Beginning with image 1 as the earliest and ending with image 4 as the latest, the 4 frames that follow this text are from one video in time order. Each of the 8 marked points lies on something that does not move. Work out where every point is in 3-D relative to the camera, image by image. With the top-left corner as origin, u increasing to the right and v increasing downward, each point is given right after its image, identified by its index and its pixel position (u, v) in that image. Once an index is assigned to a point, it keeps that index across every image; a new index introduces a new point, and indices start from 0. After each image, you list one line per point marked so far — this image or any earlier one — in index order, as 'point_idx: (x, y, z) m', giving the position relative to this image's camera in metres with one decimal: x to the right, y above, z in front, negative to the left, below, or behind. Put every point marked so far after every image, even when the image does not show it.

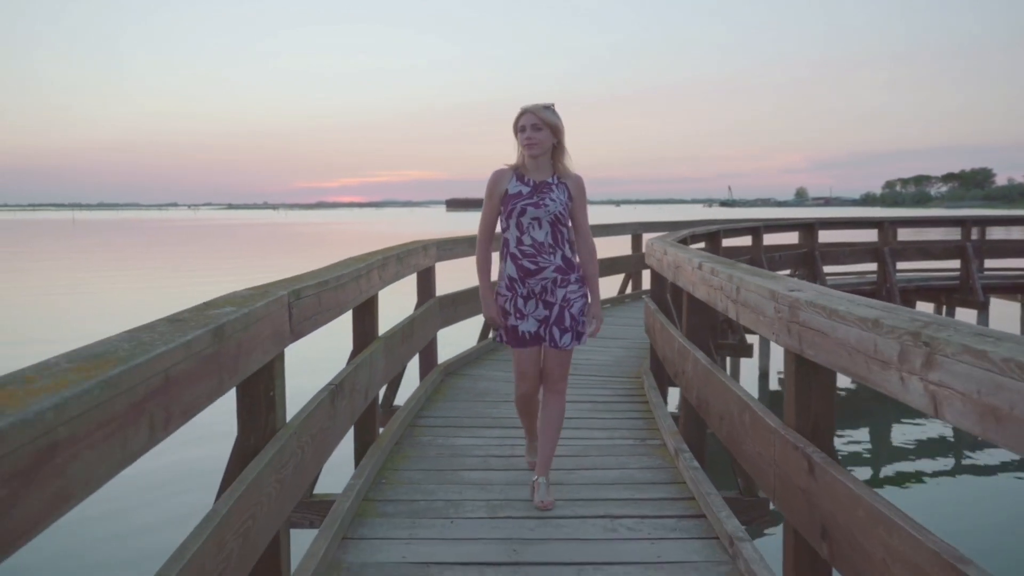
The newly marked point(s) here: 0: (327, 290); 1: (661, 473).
0: (-0.6, 0.0, +2.6) m
1: (+0.7, -0.8, +3.5) m
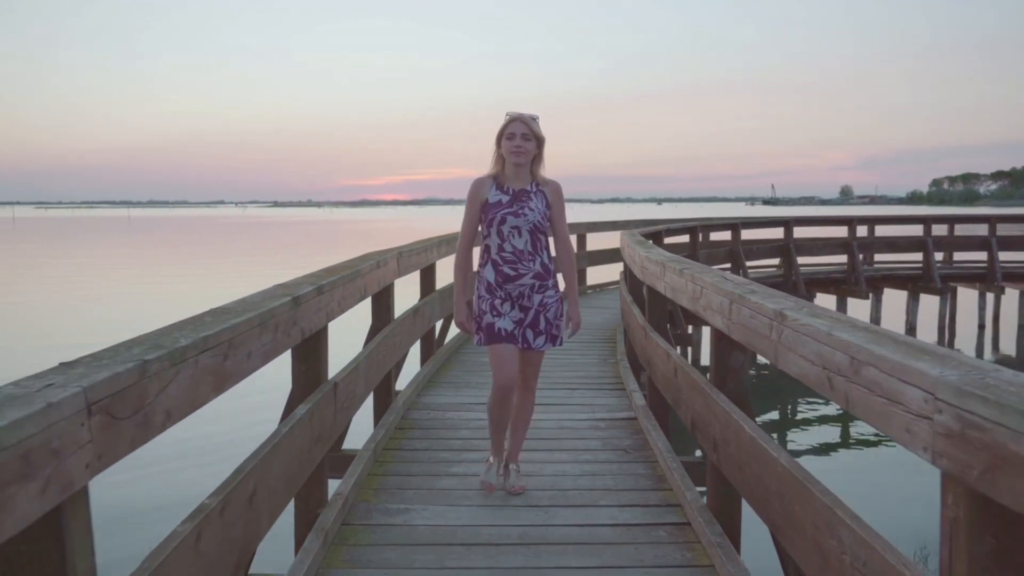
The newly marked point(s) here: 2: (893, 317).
0: (-0.6, +0.2, +4.8) m
1: (+0.7, -0.6, +5.6) m
2: (+8.3, -0.6, +16.6) m
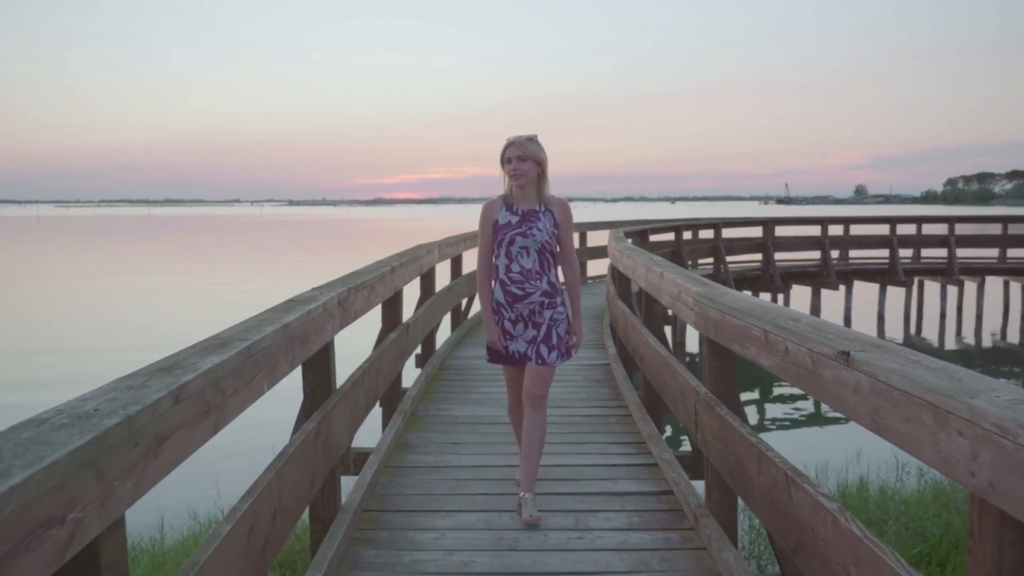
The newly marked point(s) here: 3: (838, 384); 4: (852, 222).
0: (-0.6, +0.4, +6.5) m
1: (+0.8, -0.5, +7.3) m
2: (+8.5, -0.5, +18.1) m
3: (+0.7, -0.2, +1.7) m
4: (+6.2, +1.2, +13.8) m
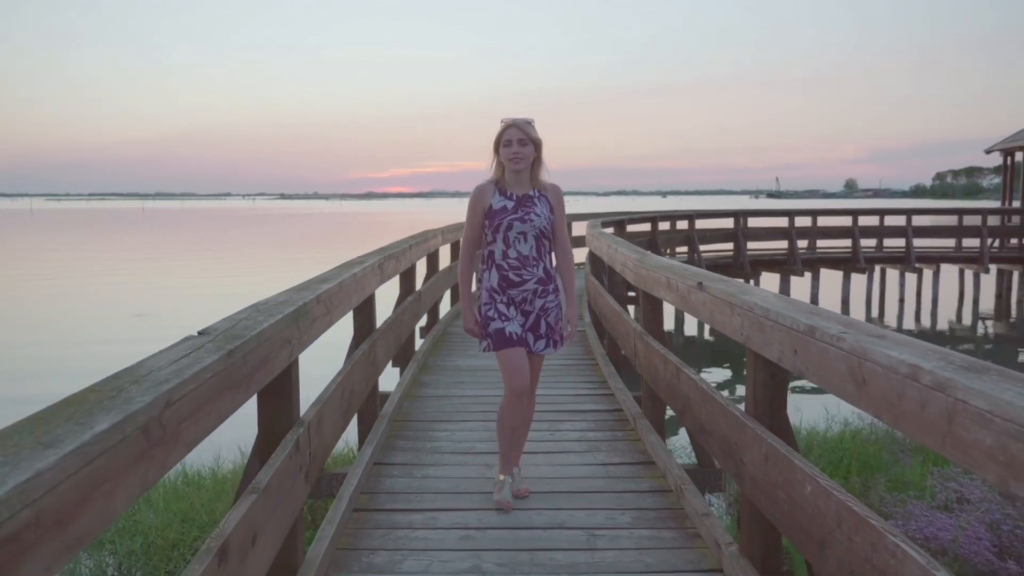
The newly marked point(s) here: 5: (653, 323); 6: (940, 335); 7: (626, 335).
0: (-0.6, +0.6, +7.6) m
1: (+0.7, -0.3, +8.4) m
2: (+8.3, -0.2, +19.3) m
3: (+0.7, -0.1, +2.9) m
4: (+6.1, +1.5, +15.0) m
5: (+0.8, -0.2, +4.0) m
6: (+8.7, -1.0, +15.4) m
7: (+0.7, -0.3, +4.5) m
